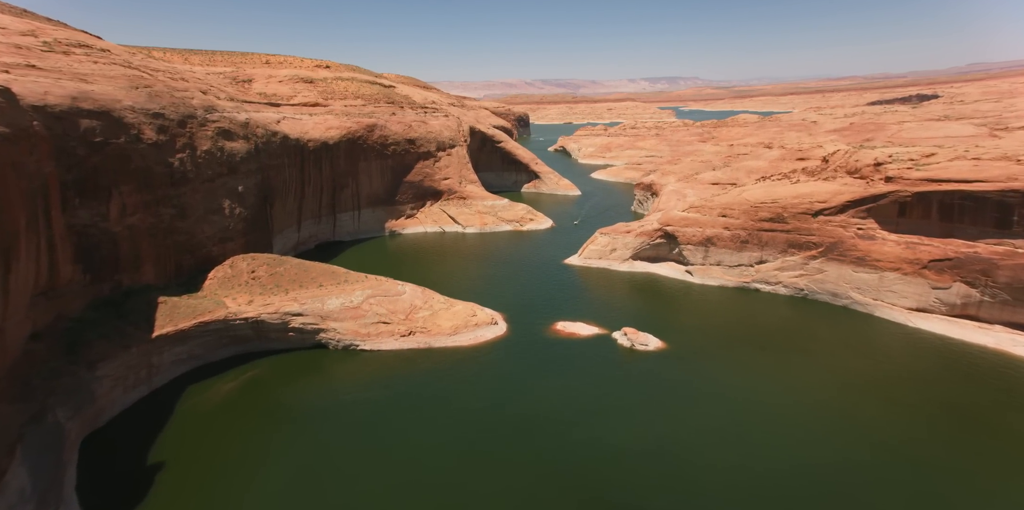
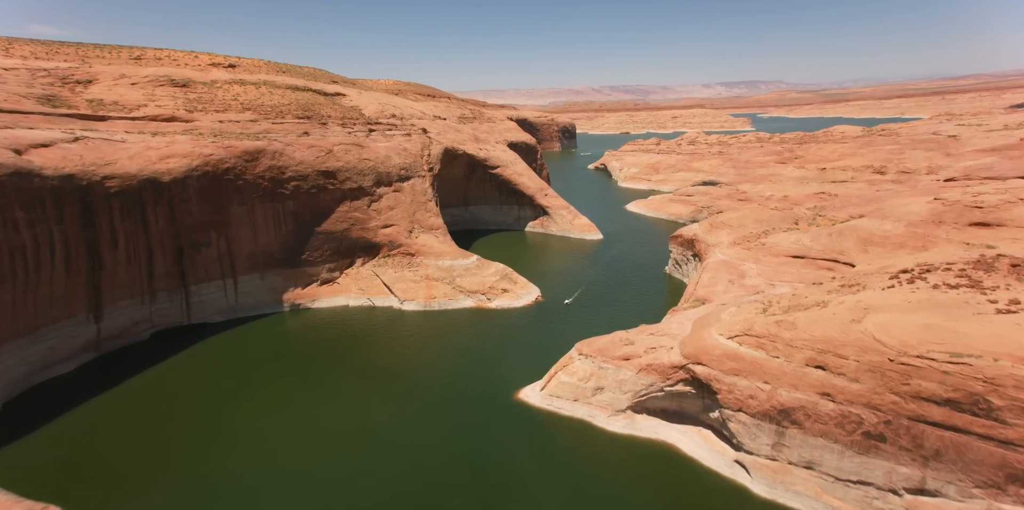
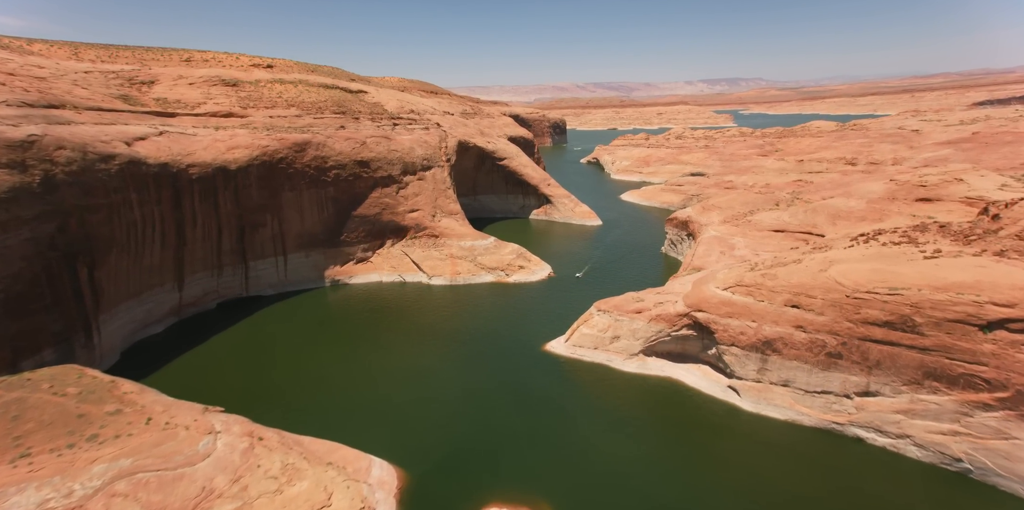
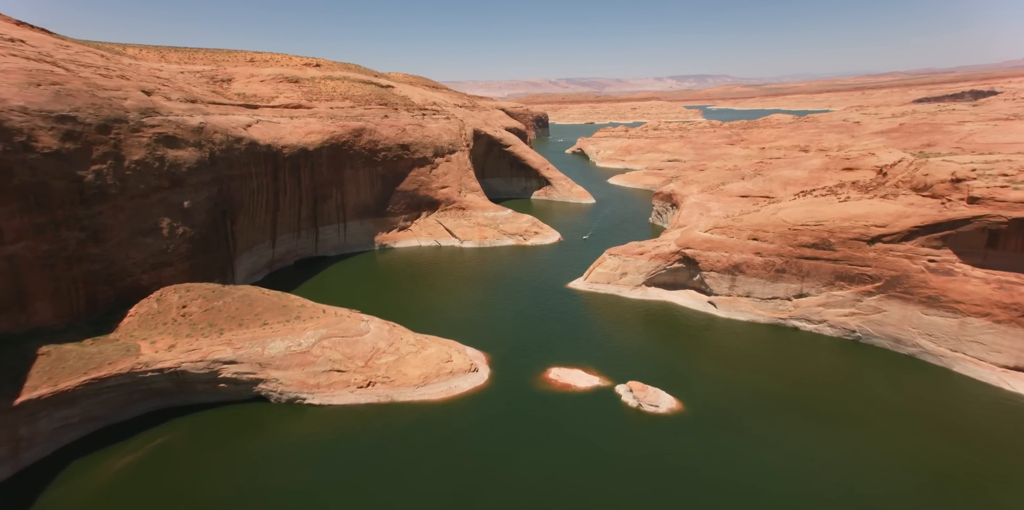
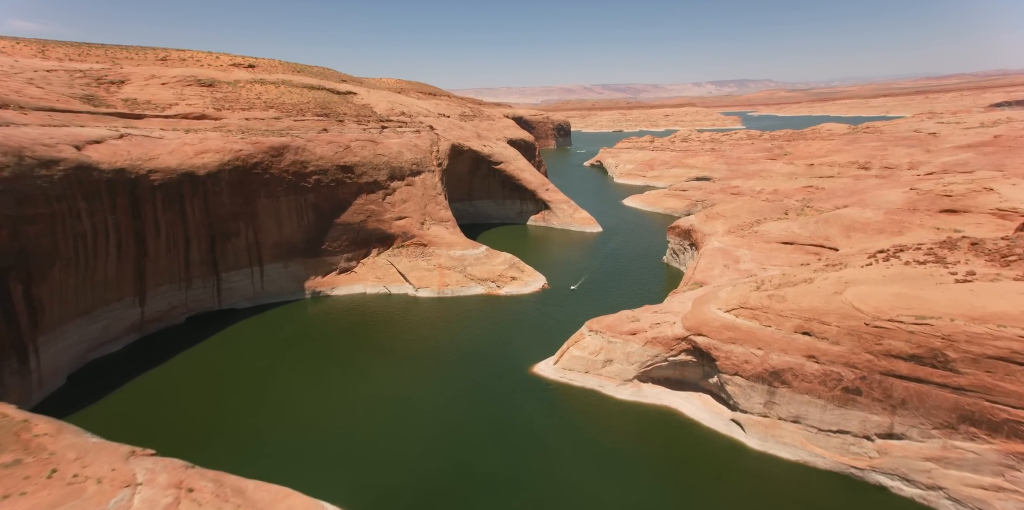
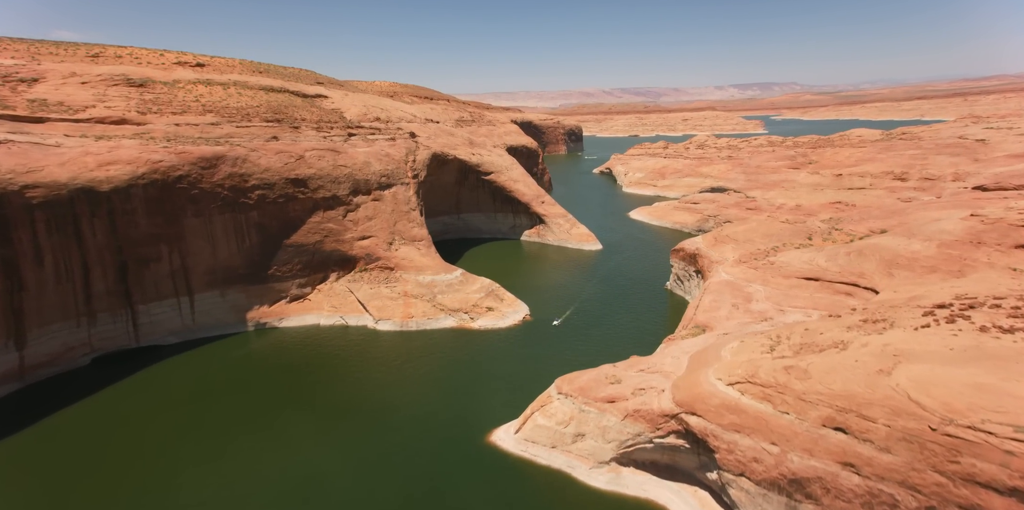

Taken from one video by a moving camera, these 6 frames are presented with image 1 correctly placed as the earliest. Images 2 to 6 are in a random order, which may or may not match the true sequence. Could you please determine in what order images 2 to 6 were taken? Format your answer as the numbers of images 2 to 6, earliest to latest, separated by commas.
4, 3, 5, 2, 6
